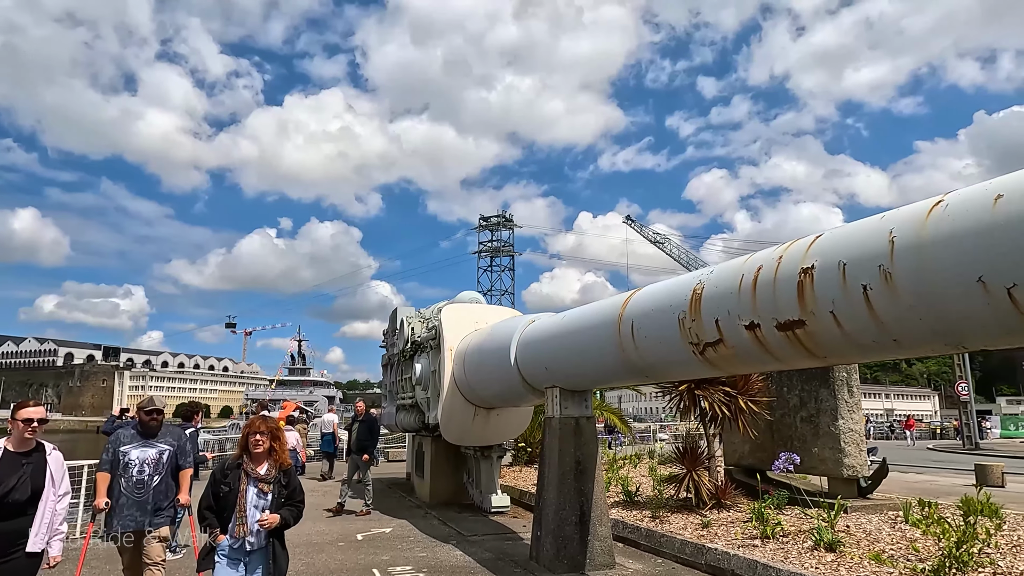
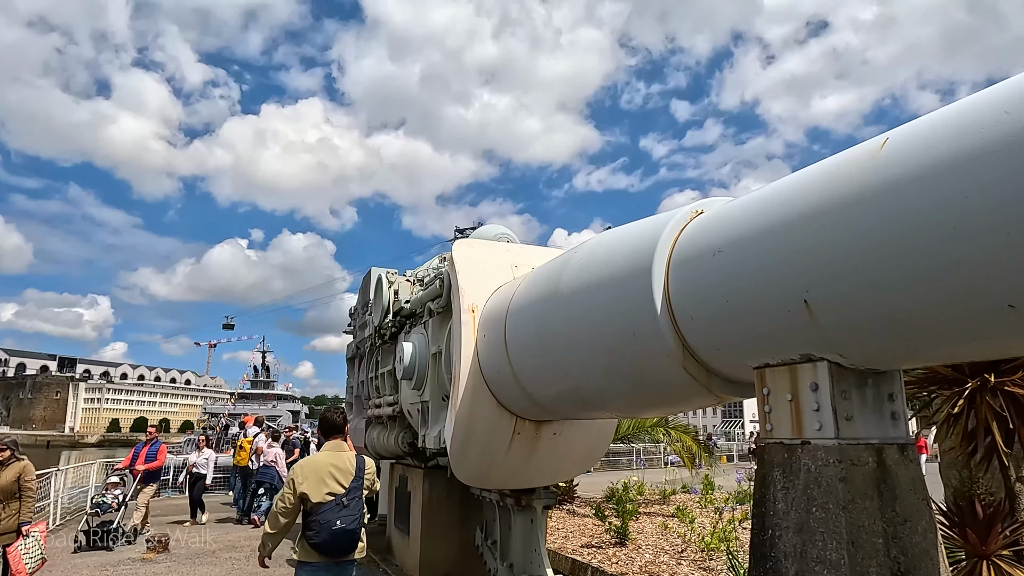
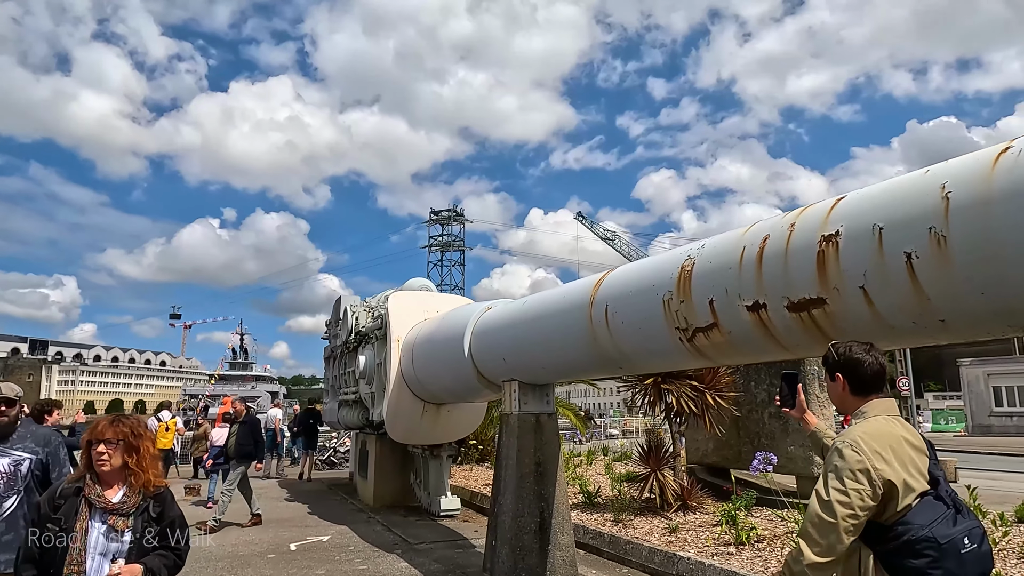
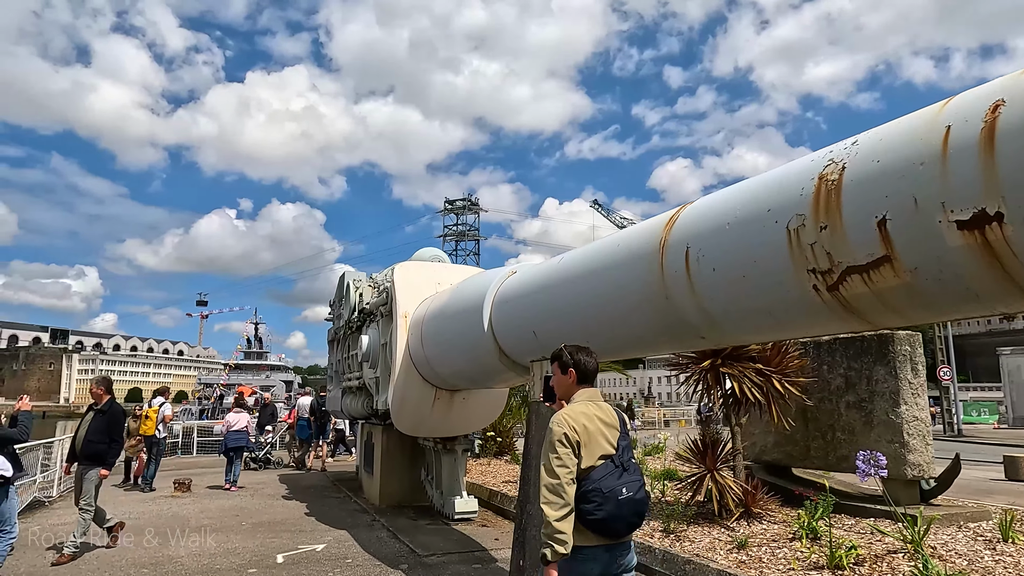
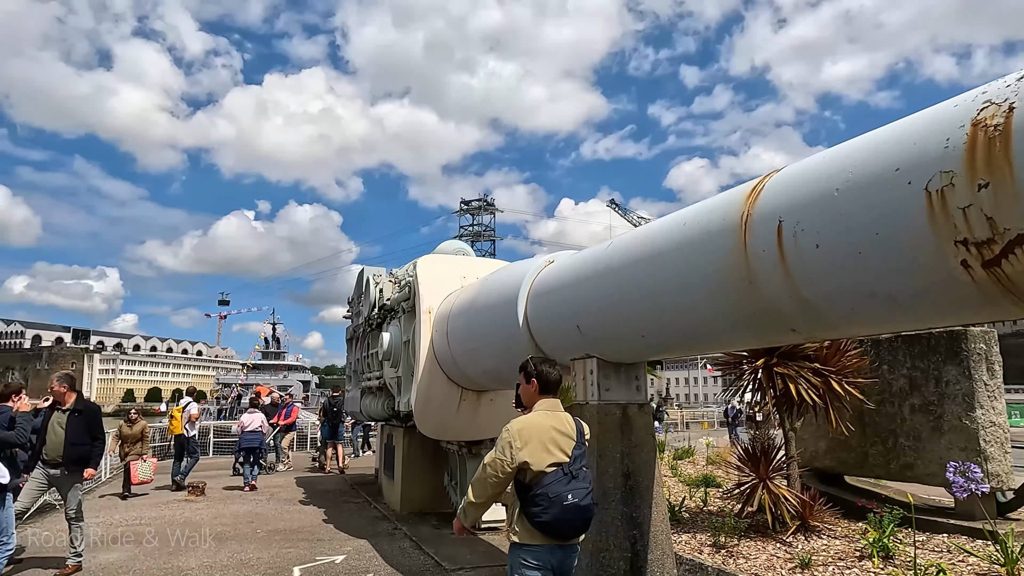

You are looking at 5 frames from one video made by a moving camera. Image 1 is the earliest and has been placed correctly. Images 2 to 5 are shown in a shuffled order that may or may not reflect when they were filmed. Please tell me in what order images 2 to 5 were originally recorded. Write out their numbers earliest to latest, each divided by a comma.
3, 4, 5, 2
